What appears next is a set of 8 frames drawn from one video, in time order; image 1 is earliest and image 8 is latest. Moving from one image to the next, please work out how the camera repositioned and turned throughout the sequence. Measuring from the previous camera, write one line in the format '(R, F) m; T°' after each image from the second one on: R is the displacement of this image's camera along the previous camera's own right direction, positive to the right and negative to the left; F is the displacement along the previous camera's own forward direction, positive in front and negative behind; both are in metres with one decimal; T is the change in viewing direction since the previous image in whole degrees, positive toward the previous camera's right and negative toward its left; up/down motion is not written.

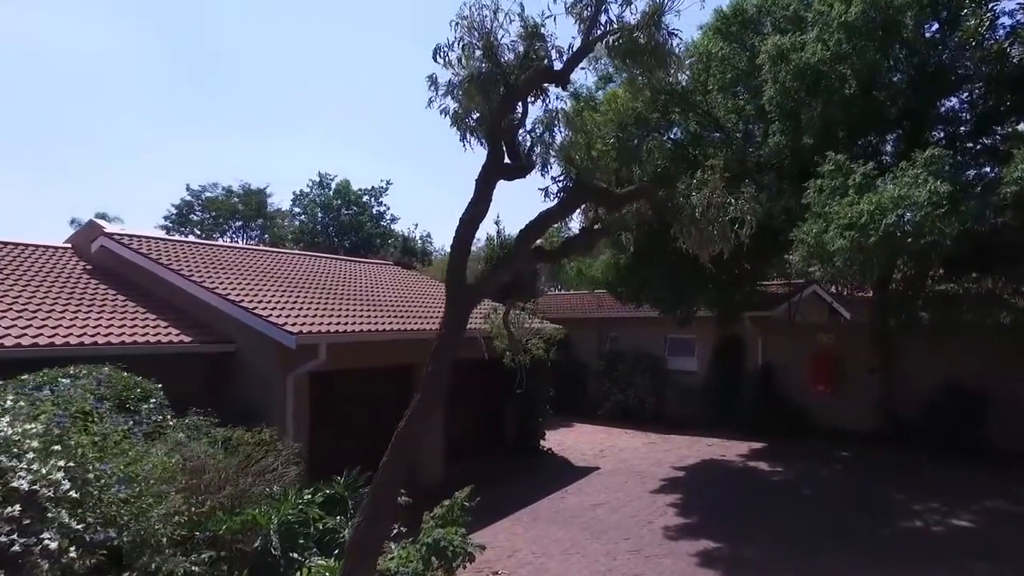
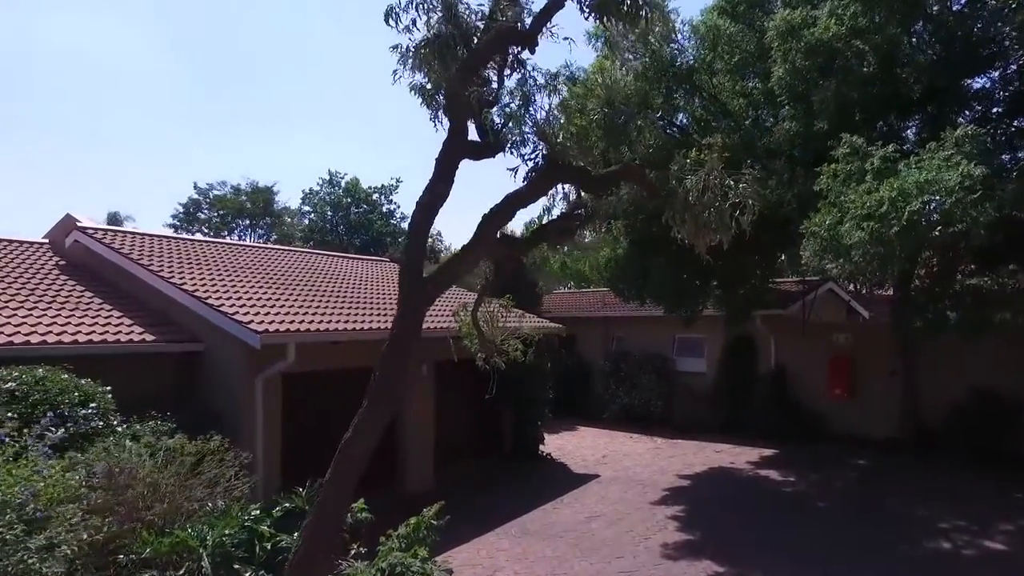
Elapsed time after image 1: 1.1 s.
(+0.4, +0.9) m; -1°
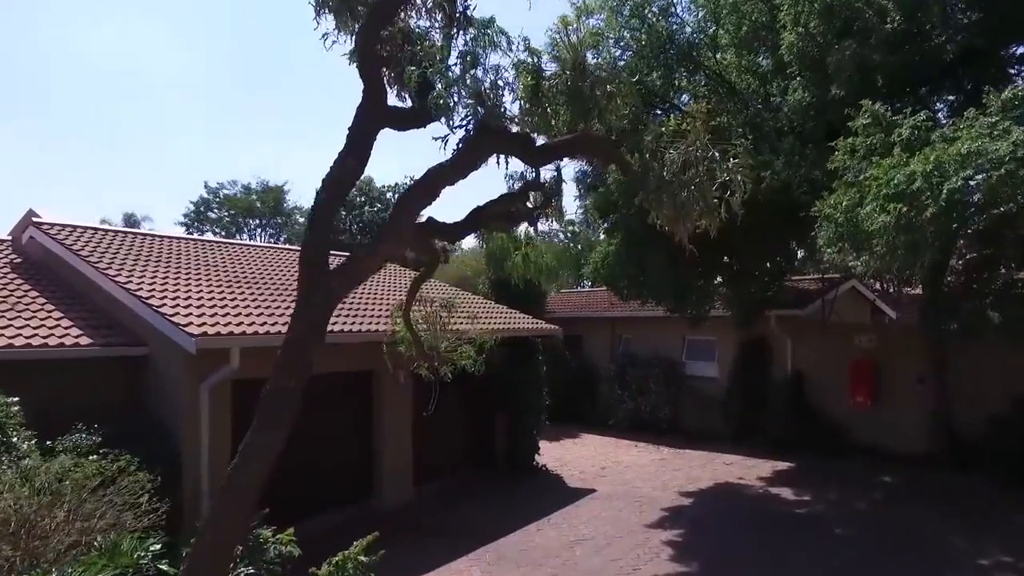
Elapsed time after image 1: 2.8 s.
(+0.6, +1.2) m; -2°
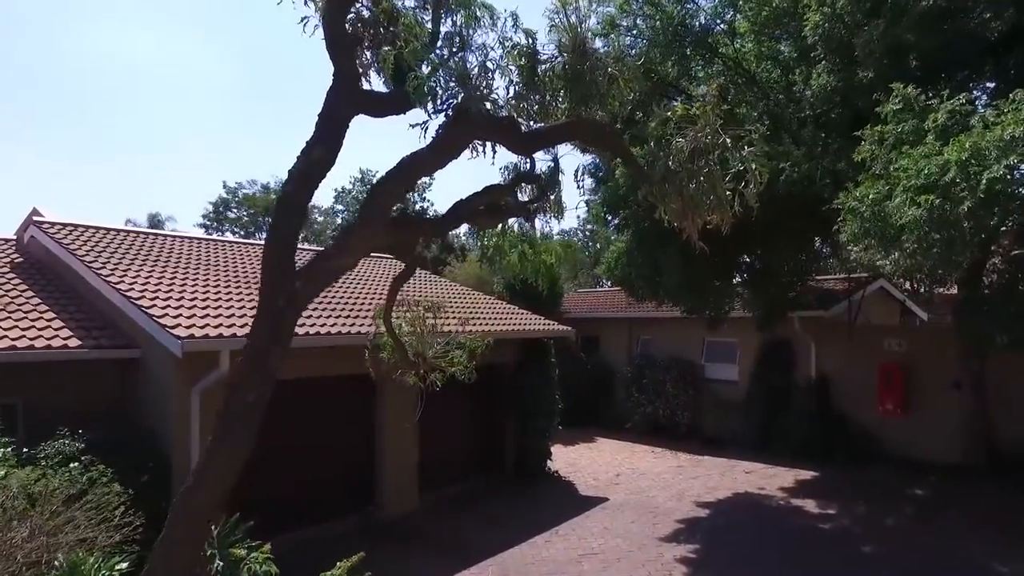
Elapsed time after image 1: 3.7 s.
(+0.2, +0.5) m; -2°
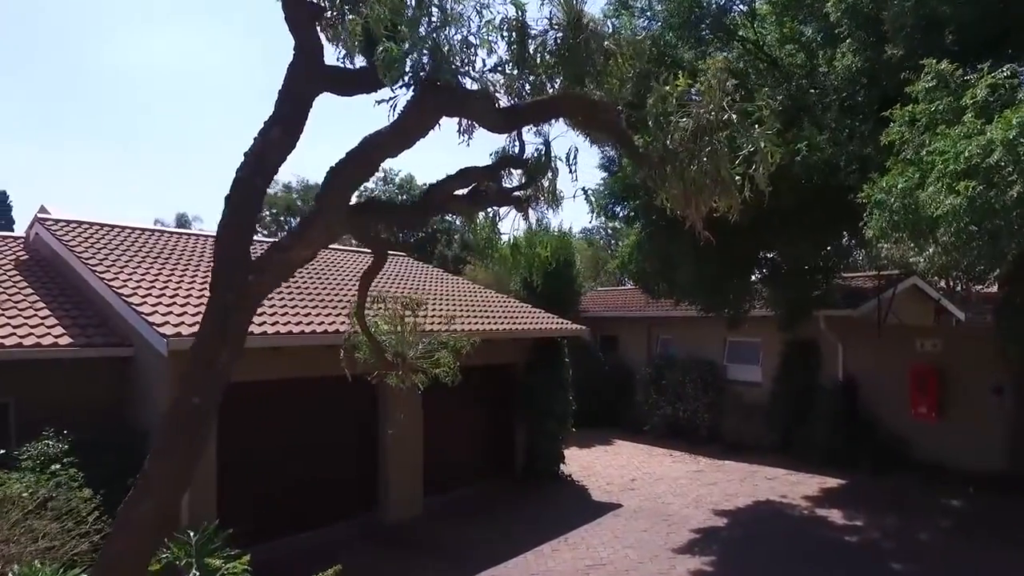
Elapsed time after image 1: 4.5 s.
(+0.3, +0.5) m; -2°
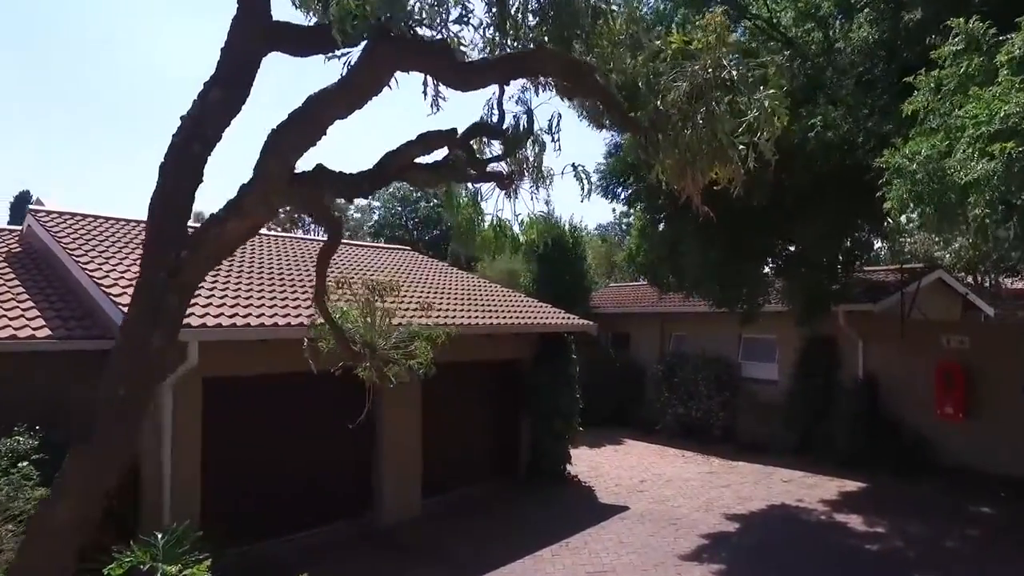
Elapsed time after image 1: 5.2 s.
(+0.2, +0.5) m; -1°
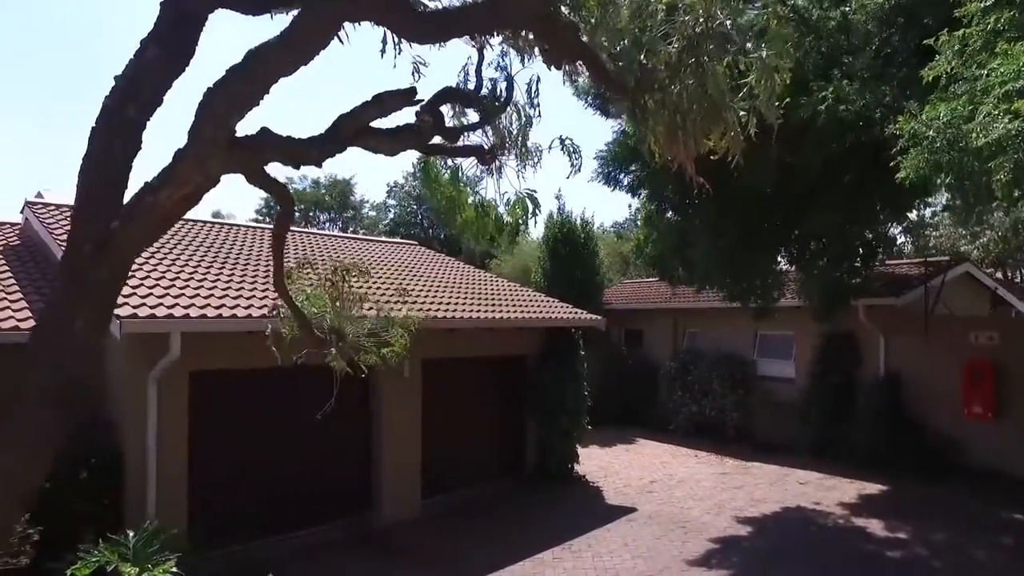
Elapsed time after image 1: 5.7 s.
(+0.2, +0.4) m; -1°
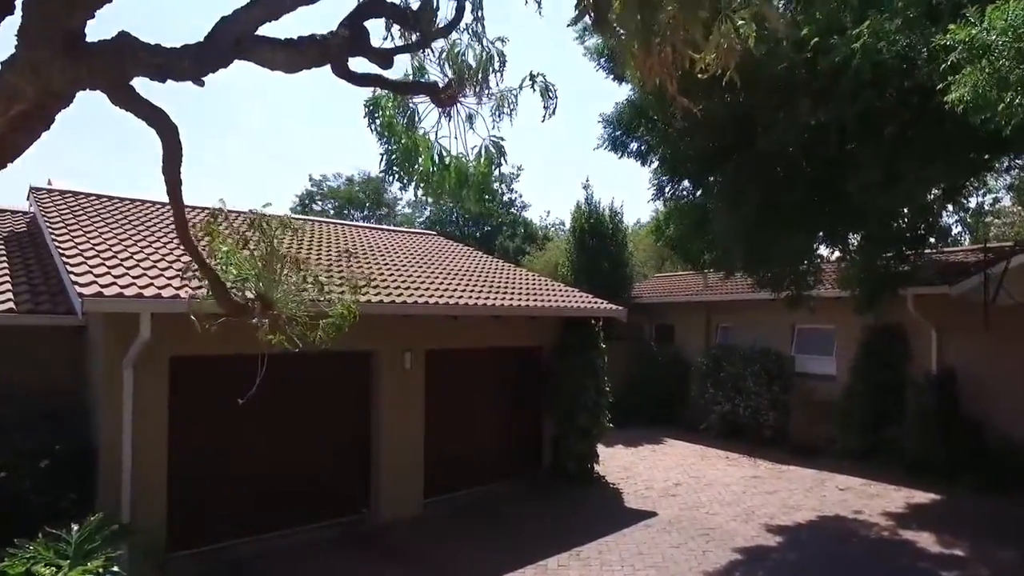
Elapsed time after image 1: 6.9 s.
(+0.4, +0.7) m; -3°
